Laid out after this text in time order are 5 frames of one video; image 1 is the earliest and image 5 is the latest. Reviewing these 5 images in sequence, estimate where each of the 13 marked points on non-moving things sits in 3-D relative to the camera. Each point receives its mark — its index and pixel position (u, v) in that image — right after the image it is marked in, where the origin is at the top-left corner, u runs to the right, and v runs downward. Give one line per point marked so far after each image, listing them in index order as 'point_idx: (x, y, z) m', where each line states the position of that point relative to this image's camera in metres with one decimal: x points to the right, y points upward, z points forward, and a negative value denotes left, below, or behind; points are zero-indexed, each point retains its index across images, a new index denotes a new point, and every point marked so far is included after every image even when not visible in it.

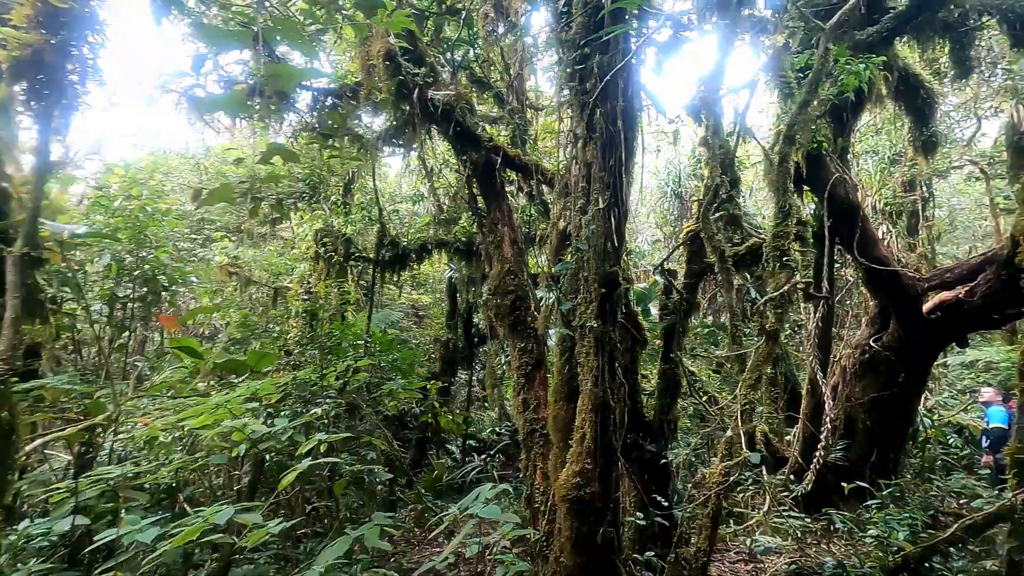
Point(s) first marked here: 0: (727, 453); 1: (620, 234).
0: (+1.3, -1.0, +3.2) m
1: (+0.6, +0.3, +2.9) m
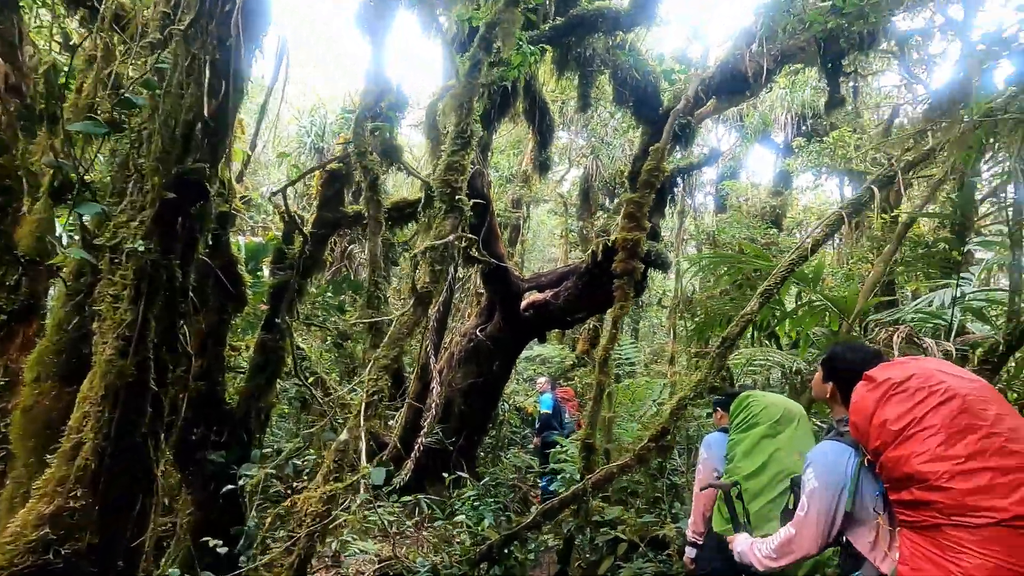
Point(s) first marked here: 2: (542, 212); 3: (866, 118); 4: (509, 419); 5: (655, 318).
0: (-0.9, -0.8, +2.5) m
1: (-1.1, +0.6, +1.9) m
2: (+0.7, +1.9, +13.4) m
3: (+5.0, +2.4, +7.7) m
4: (0.0, -1.6, +6.7) m
5: (+2.7, -0.6, +10.4) m
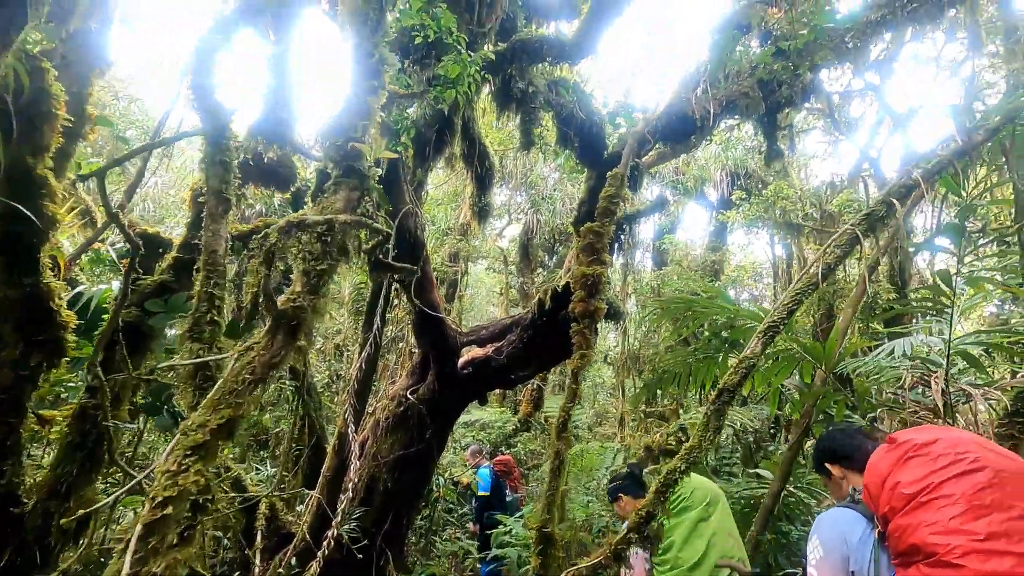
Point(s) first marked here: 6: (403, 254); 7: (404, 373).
0: (-1.1, -0.9, +1.7) m
1: (-1.2, +0.5, +1.3) m
2: (-0.8, +0.5, +12.9) m
3: (+4.1, +1.6, +7.8) m
4: (-0.7, -2.3, +5.9) m
5: (+1.6, -1.7, +9.9) m
6: (-0.9, +0.3, +4.6) m
7: (-1.0, -0.8, +5.2) m
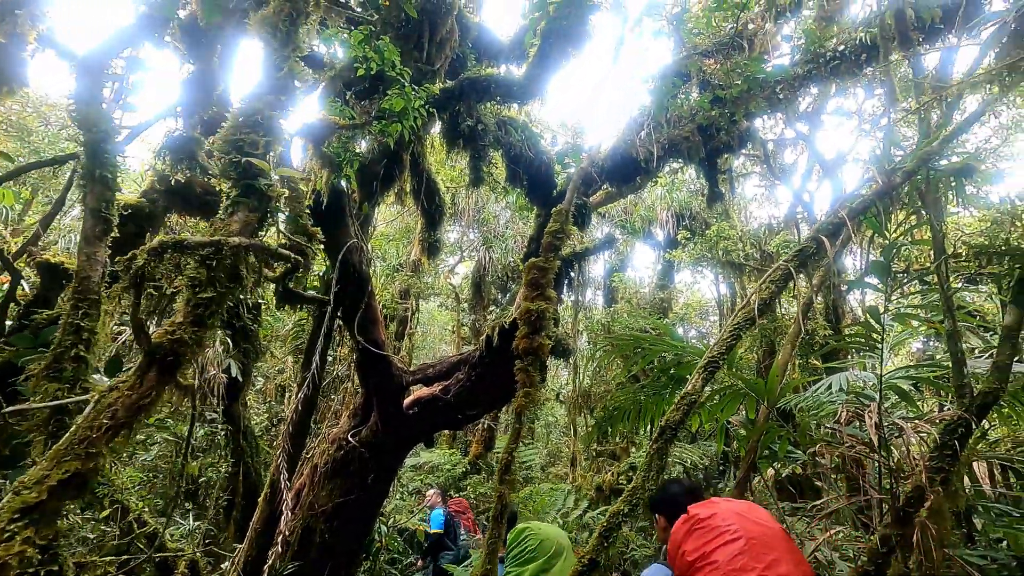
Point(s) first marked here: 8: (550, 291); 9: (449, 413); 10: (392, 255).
0: (-1.3, -1.0, +1.5) m
1: (-1.4, +0.4, +1.1) m
2: (-1.9, -0.4, +12.8) m
3: (+3.4, +1.1, +8.2) m
4: (-1.3, -2.7, +5.5) m
5: (+0.7, -2.3, +9.8) m
6: (-1.4, 0.0, +4.4) m
7: (-1.5, -1.2, +5.0) m
8: (+0.2, 0.0, +2.8) m
9: (-0.5, -1.1, +4.8) m
10: (-1.9, +0.5, +8.5) m
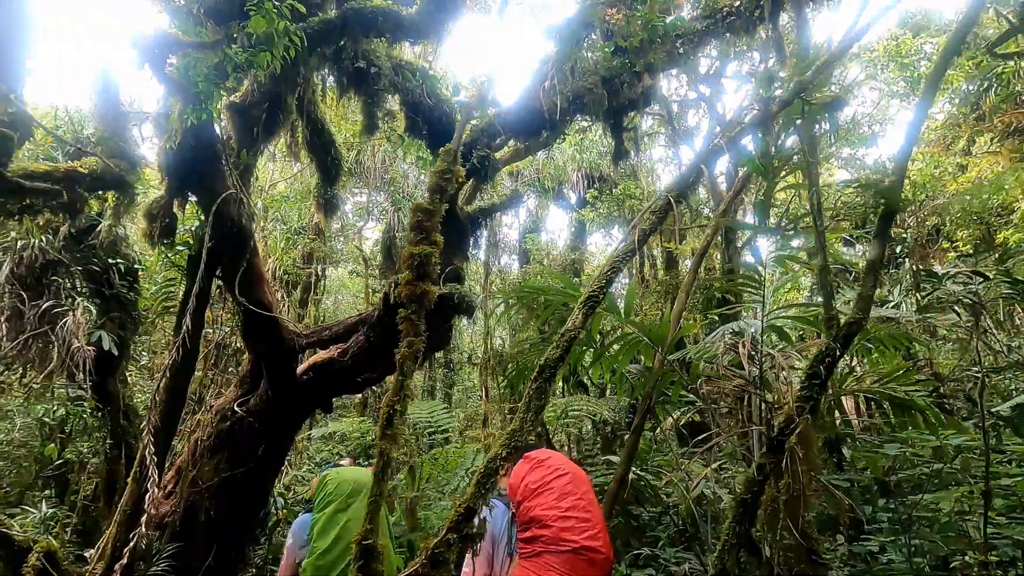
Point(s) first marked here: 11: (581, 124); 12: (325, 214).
0: (-1.6, -0.9, +1.1) m
1: (-1.7, +0.6, +0.7) m
2: (-3.9, +0.4, +12.2) m
3: (+2.0, +1.7, +8.3) m
4: (-2.2, -2.3, +5.3) m
5: (-0.8, -1.7, +9.7) m
6: (-2.2, +0.3, +4.0) m
7: (-2.4, -0.8, +4.6) m
8: (-0.4, +0.3, +2.6) m
9: (-1.4, -0.7, +4.5) m
10: (-3.3, +1.1, +7.9) m
11: (+0.9, +2.3, +7.4) m
12: (-2.1, +0.8, +6.1) m
